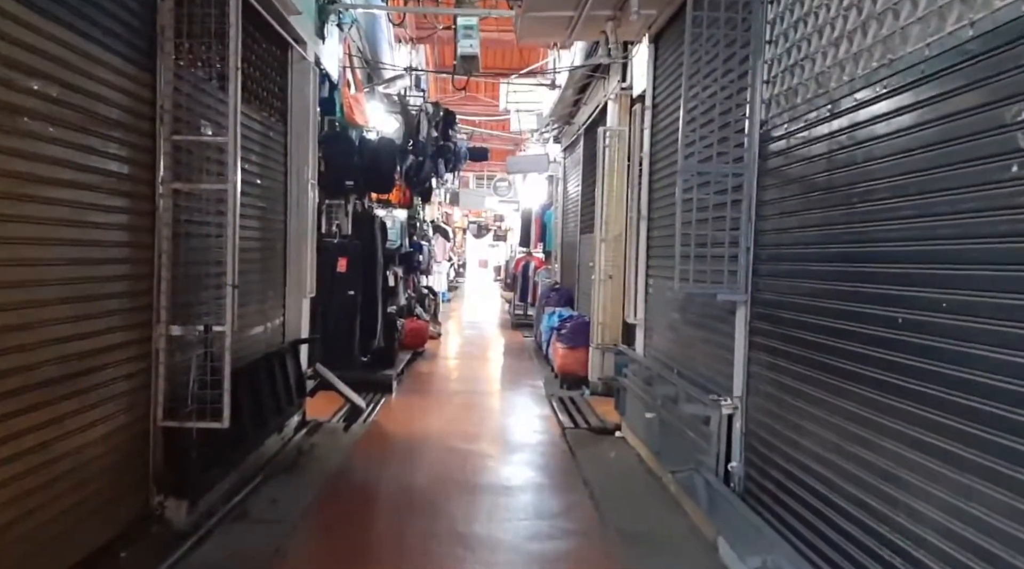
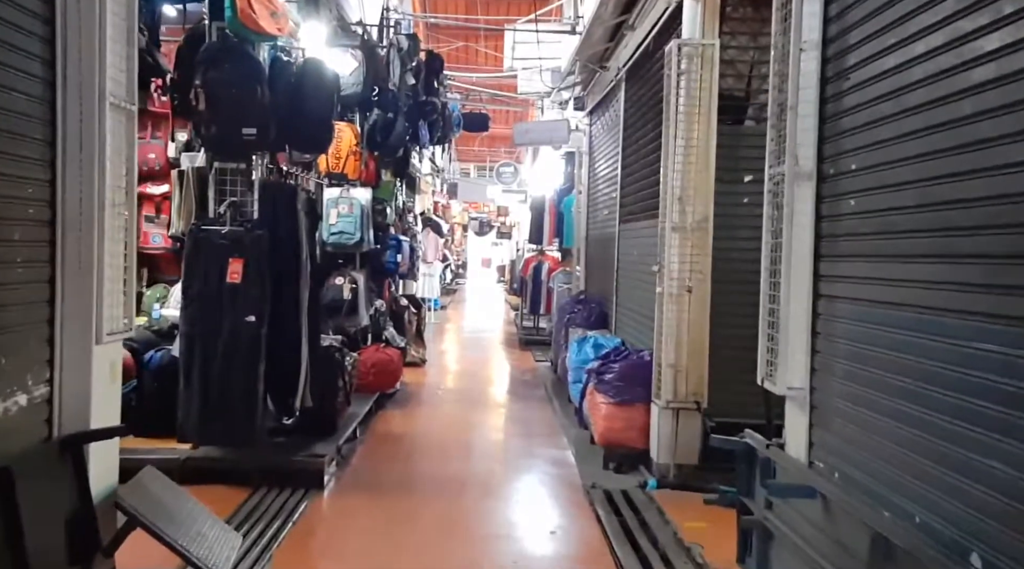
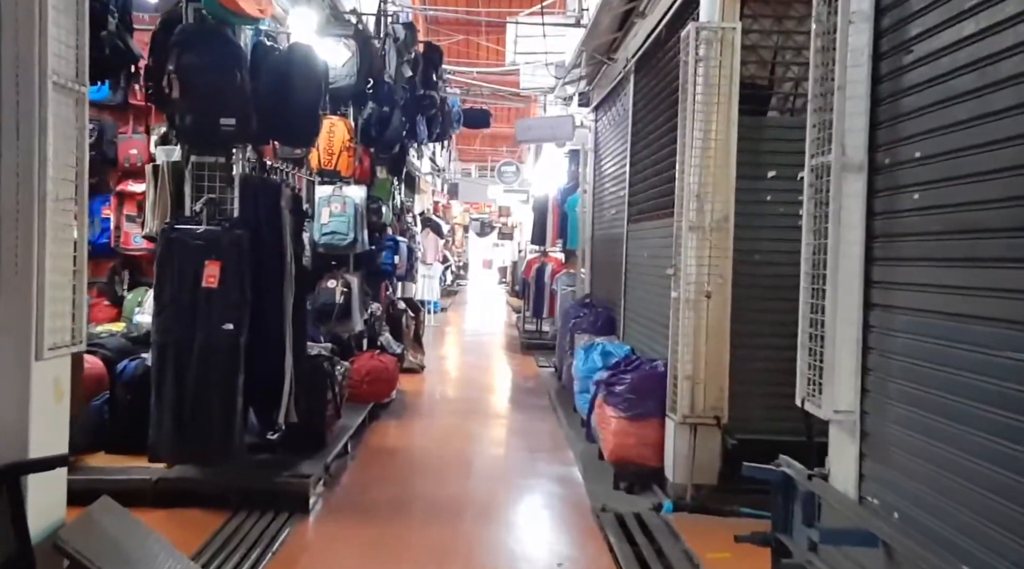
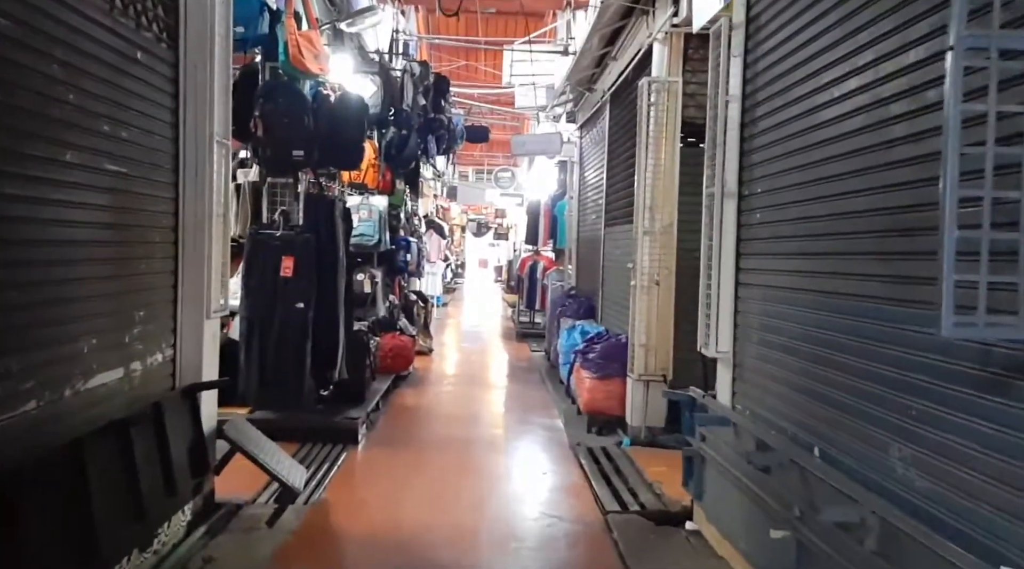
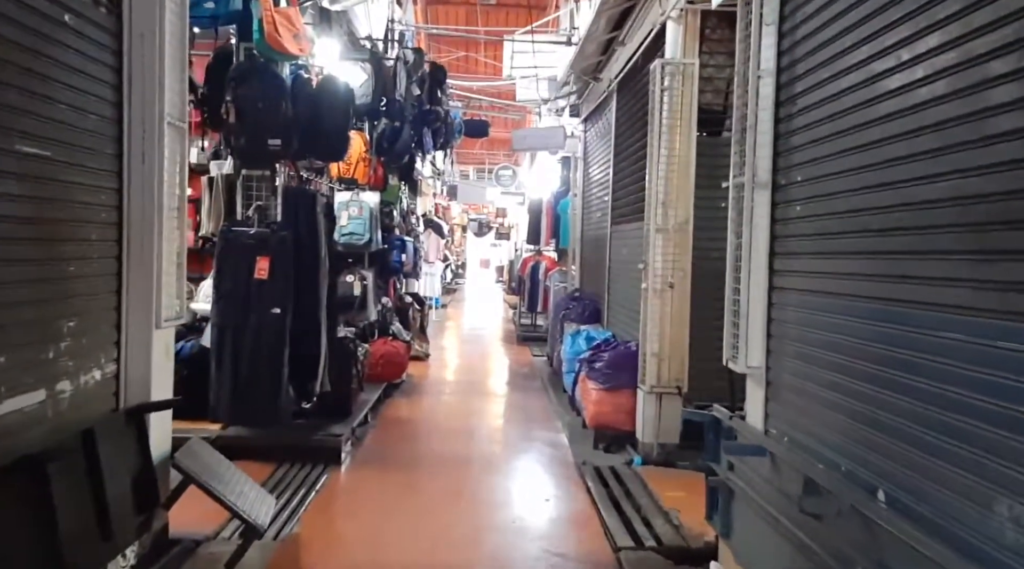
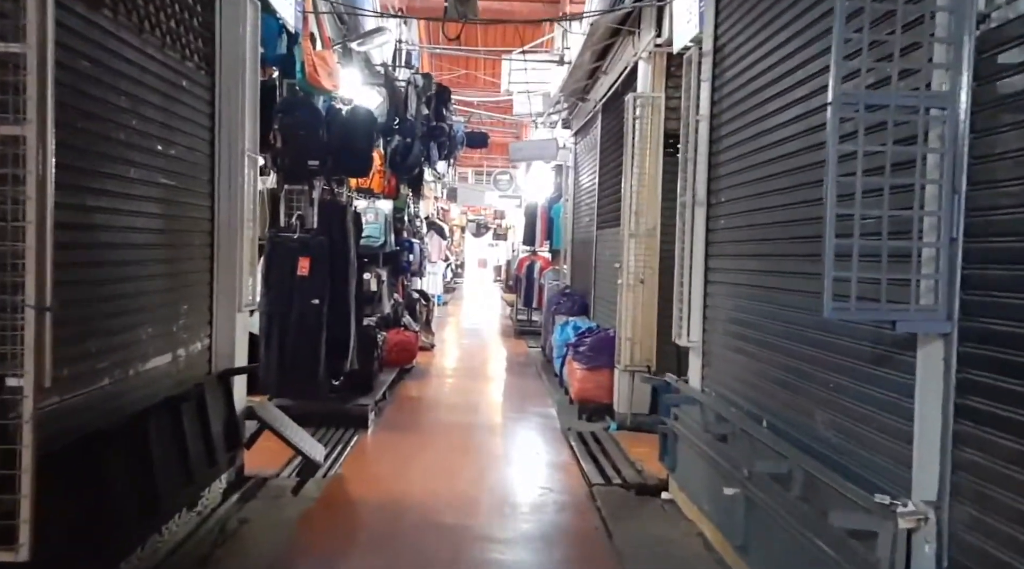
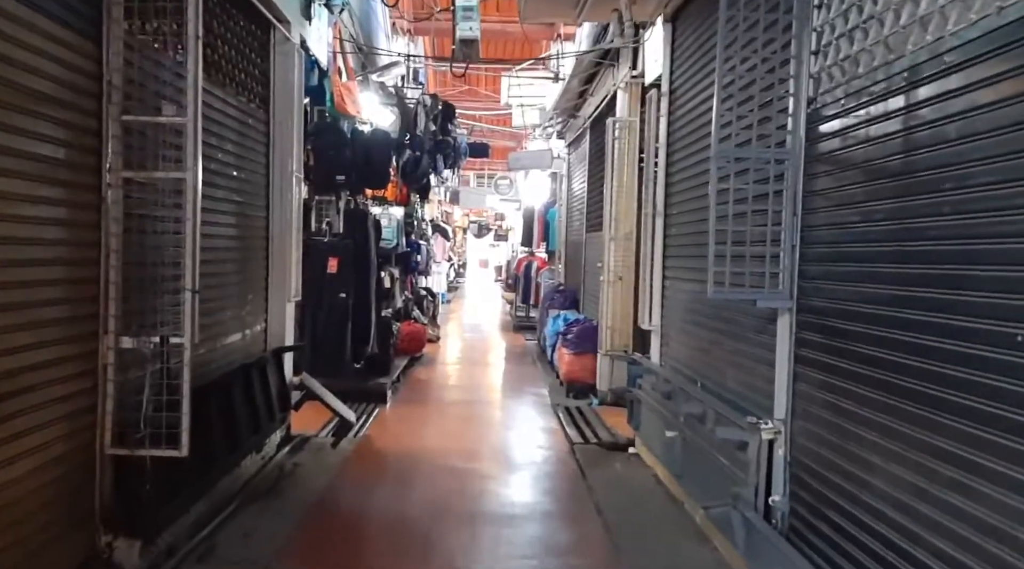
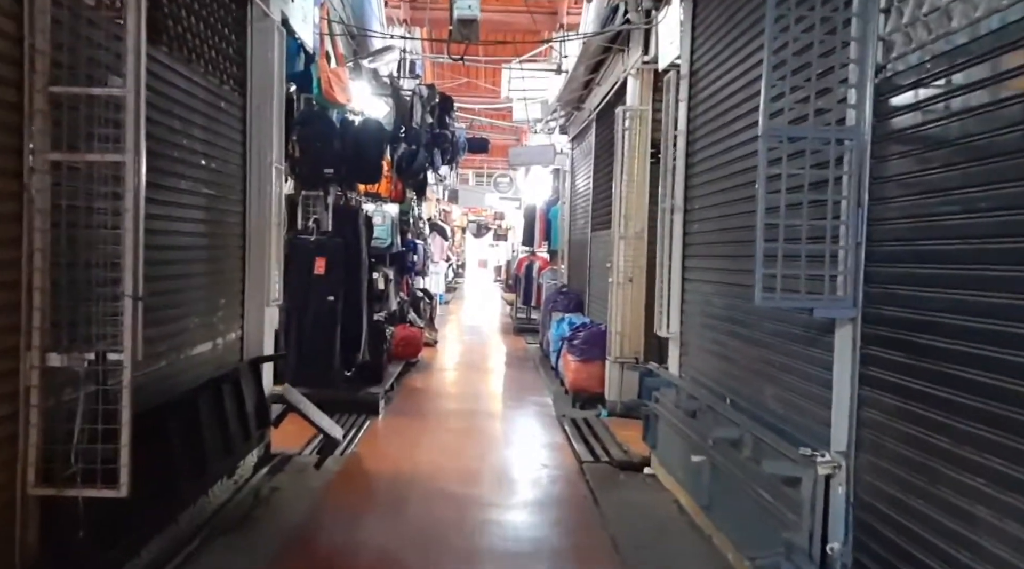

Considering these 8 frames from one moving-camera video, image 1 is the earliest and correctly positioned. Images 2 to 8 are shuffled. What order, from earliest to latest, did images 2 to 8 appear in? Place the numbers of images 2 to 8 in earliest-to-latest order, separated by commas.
7, 8, 6, 4, 5, 2, 3
